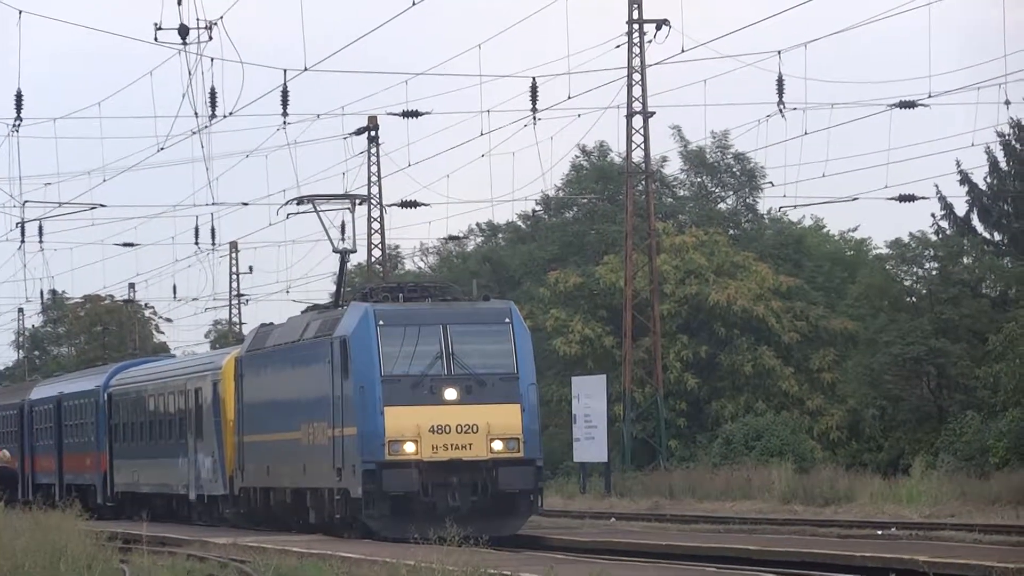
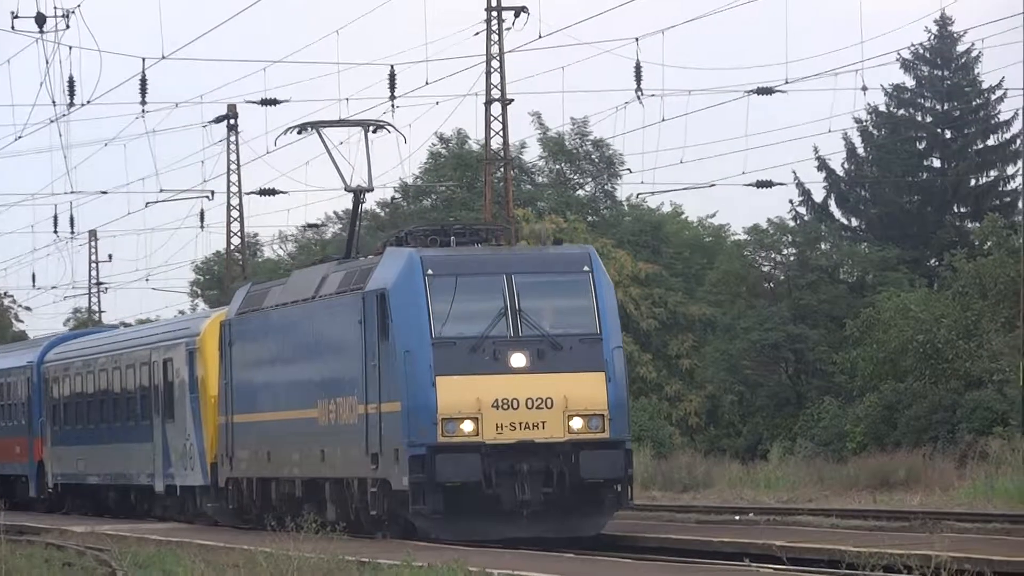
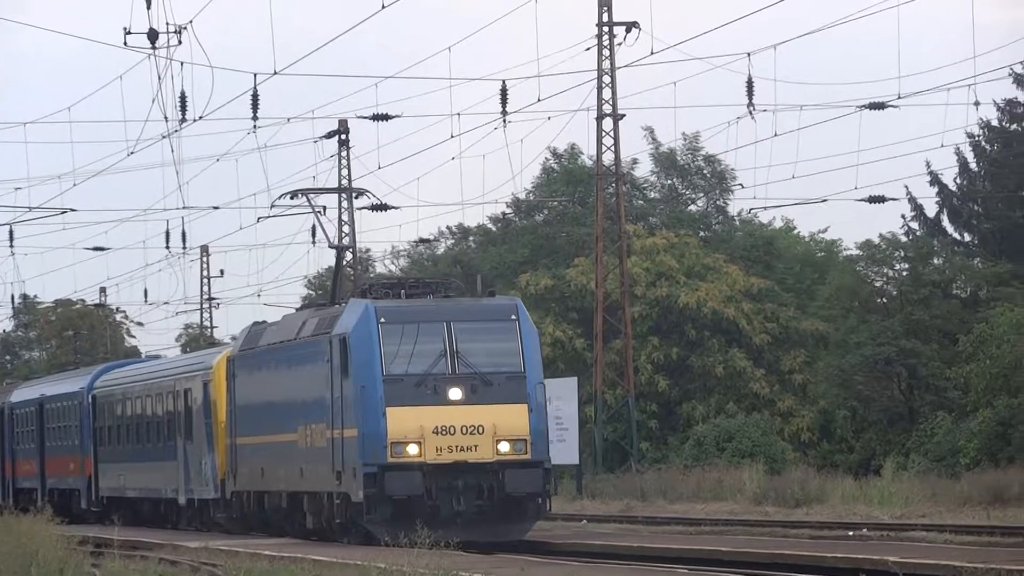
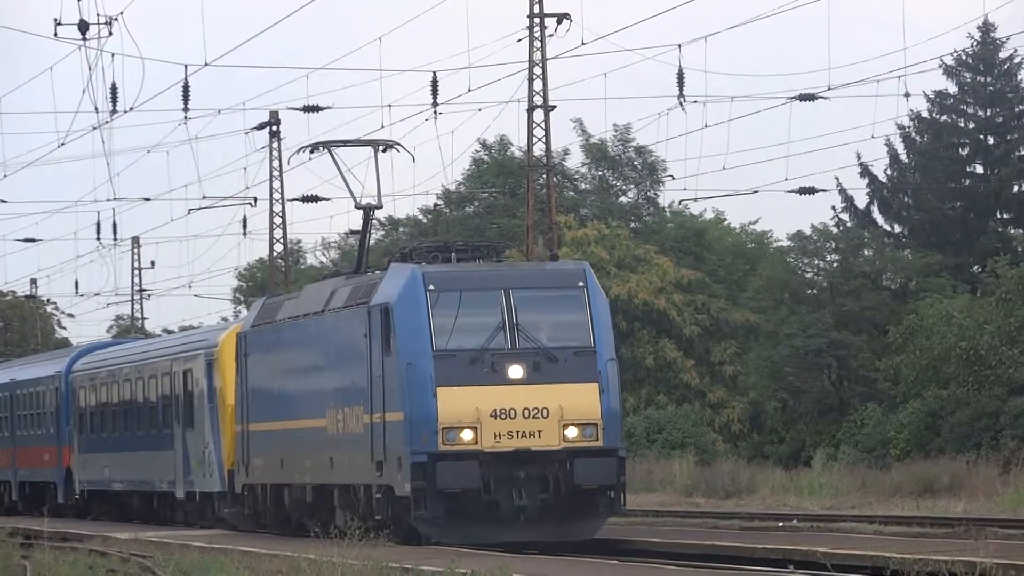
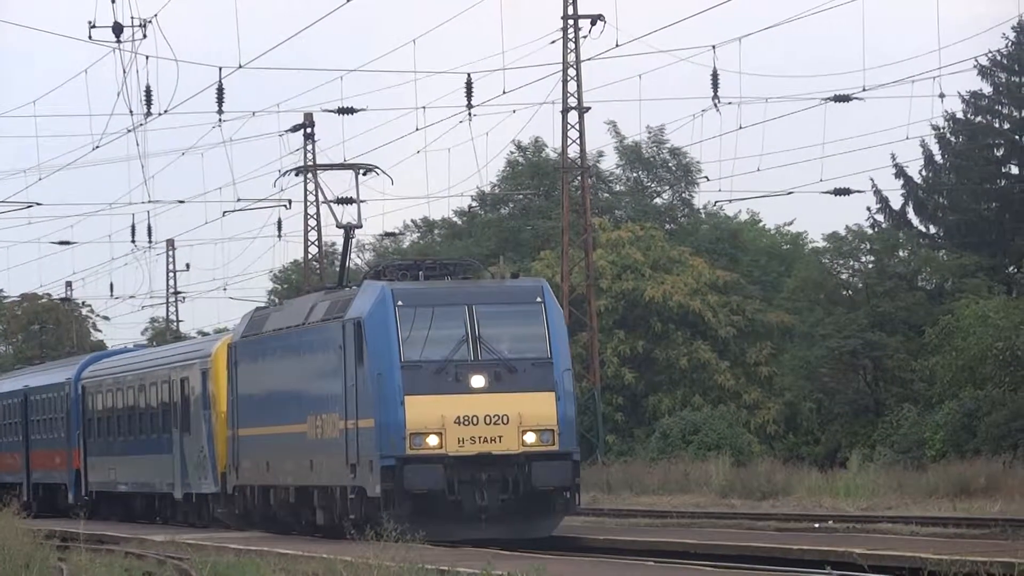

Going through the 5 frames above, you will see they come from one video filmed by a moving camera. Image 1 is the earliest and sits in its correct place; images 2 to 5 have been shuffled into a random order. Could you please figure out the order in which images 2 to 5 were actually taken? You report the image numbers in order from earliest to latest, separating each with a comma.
3, 5, 4, 2
